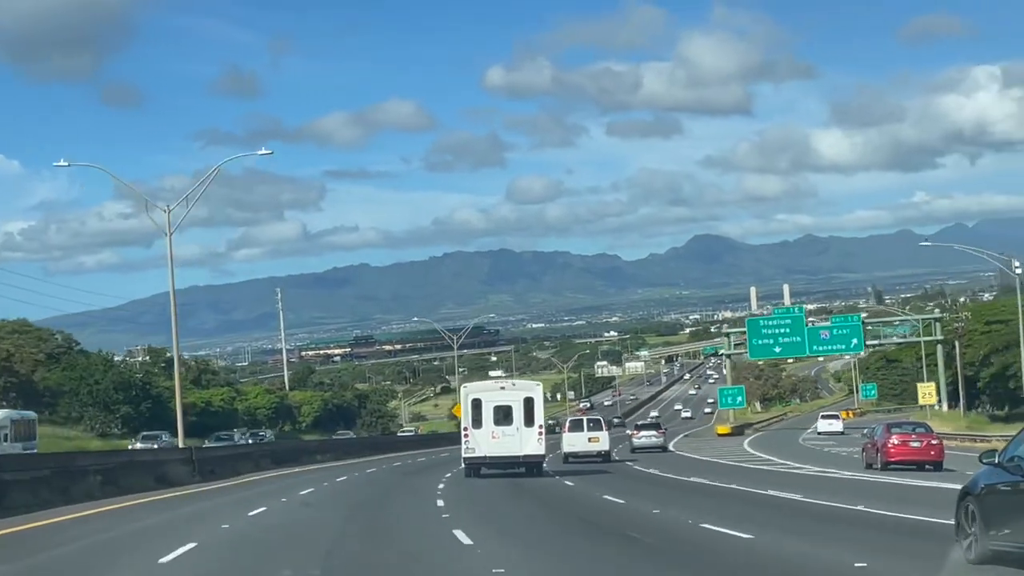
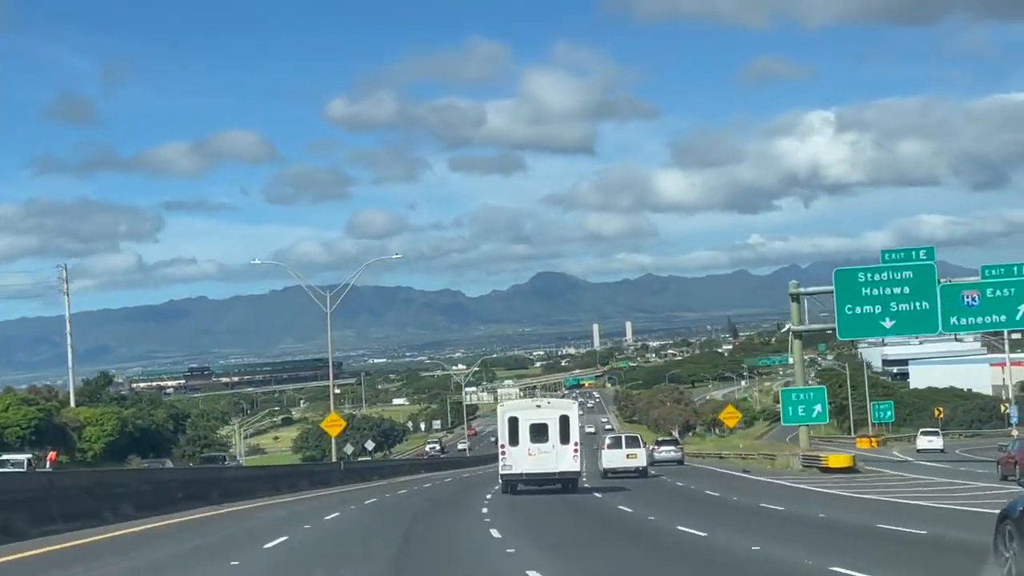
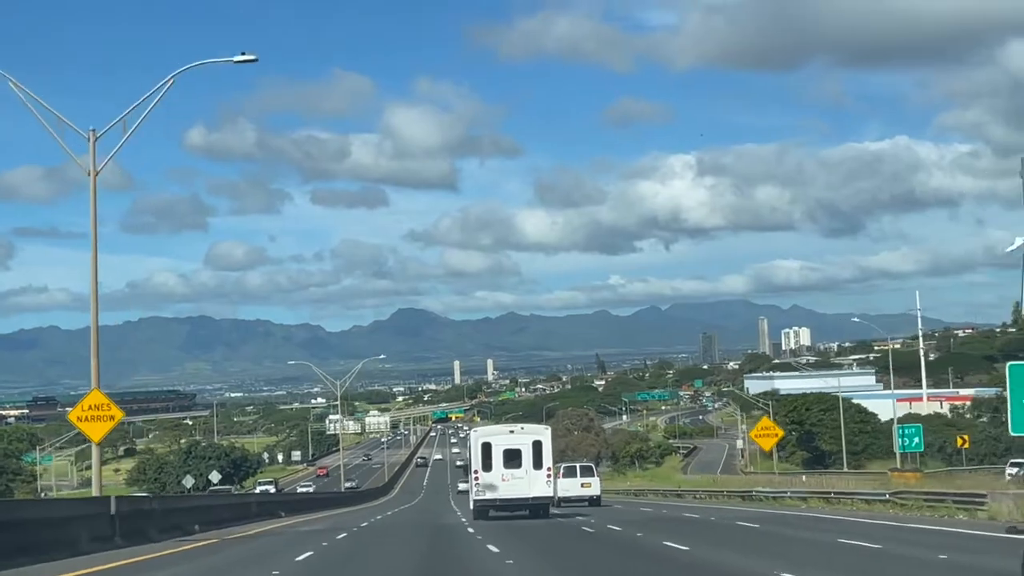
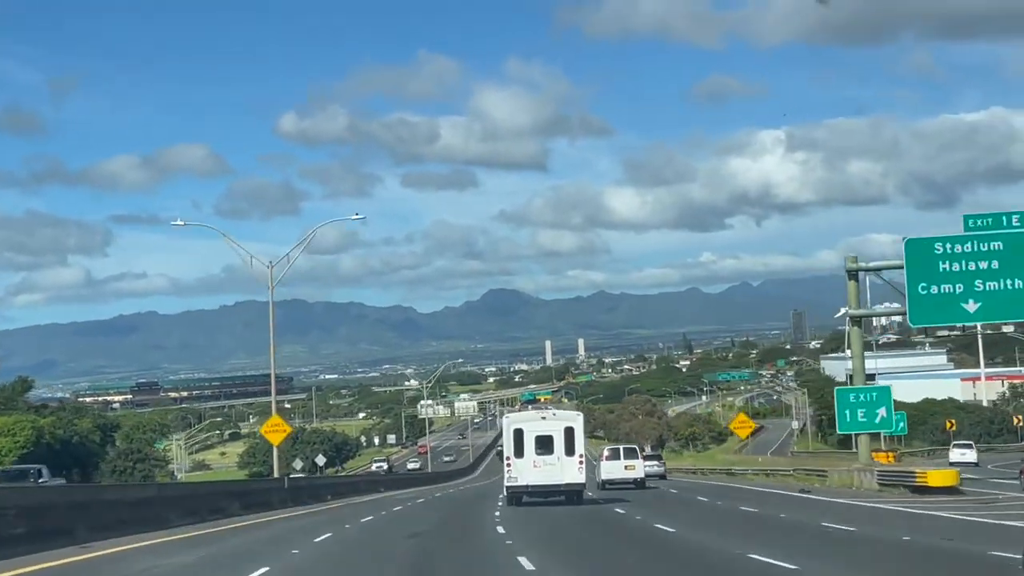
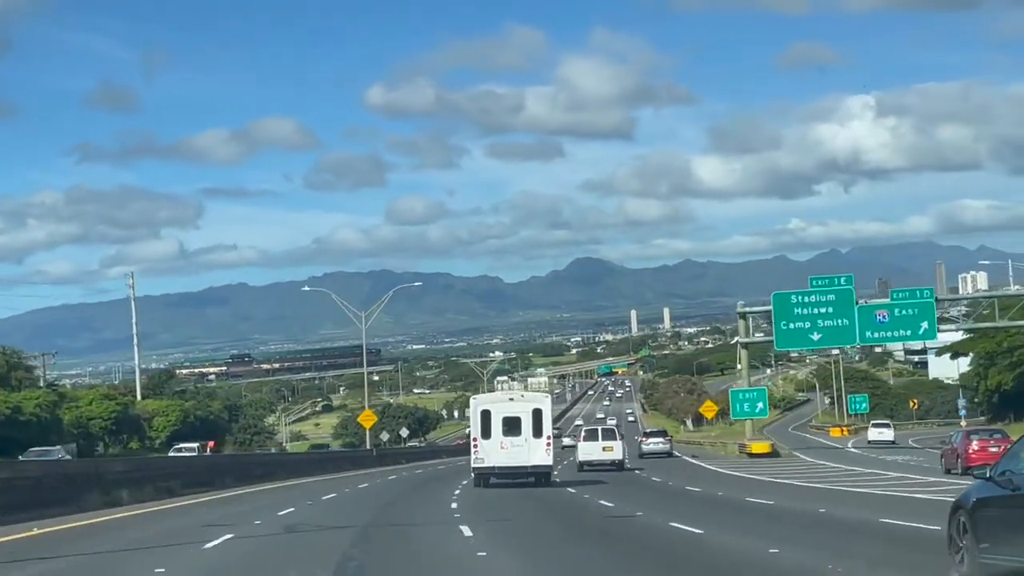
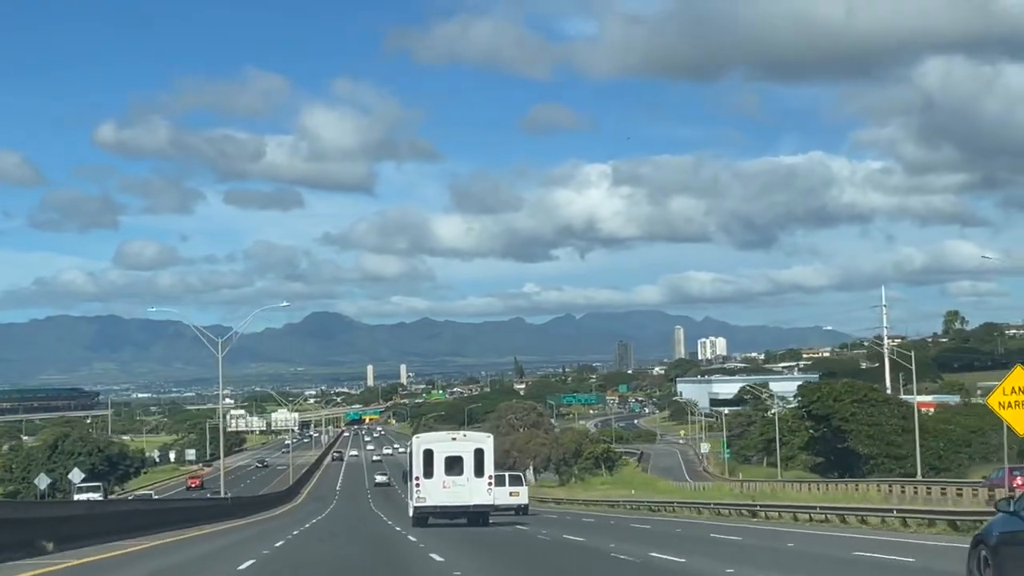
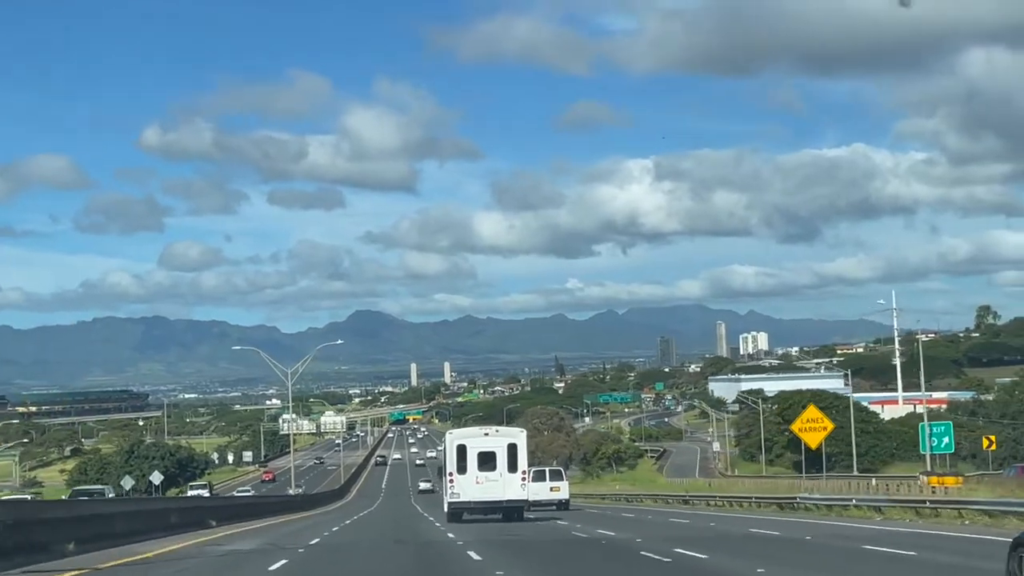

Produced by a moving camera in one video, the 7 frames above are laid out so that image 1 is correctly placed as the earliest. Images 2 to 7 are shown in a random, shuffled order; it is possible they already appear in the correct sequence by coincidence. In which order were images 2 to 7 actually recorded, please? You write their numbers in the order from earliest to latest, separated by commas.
5, 2, 4, 3, 7, 6
